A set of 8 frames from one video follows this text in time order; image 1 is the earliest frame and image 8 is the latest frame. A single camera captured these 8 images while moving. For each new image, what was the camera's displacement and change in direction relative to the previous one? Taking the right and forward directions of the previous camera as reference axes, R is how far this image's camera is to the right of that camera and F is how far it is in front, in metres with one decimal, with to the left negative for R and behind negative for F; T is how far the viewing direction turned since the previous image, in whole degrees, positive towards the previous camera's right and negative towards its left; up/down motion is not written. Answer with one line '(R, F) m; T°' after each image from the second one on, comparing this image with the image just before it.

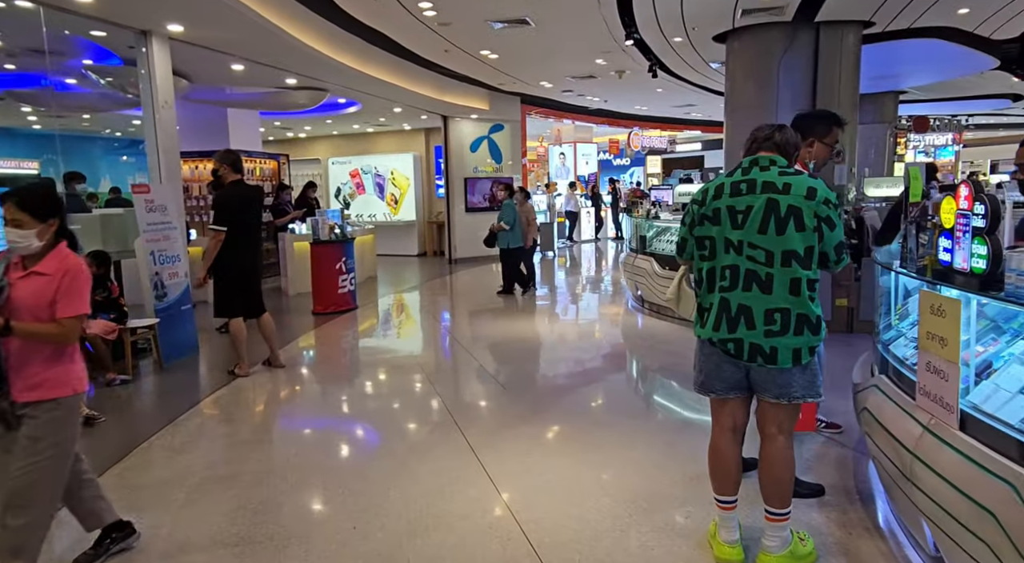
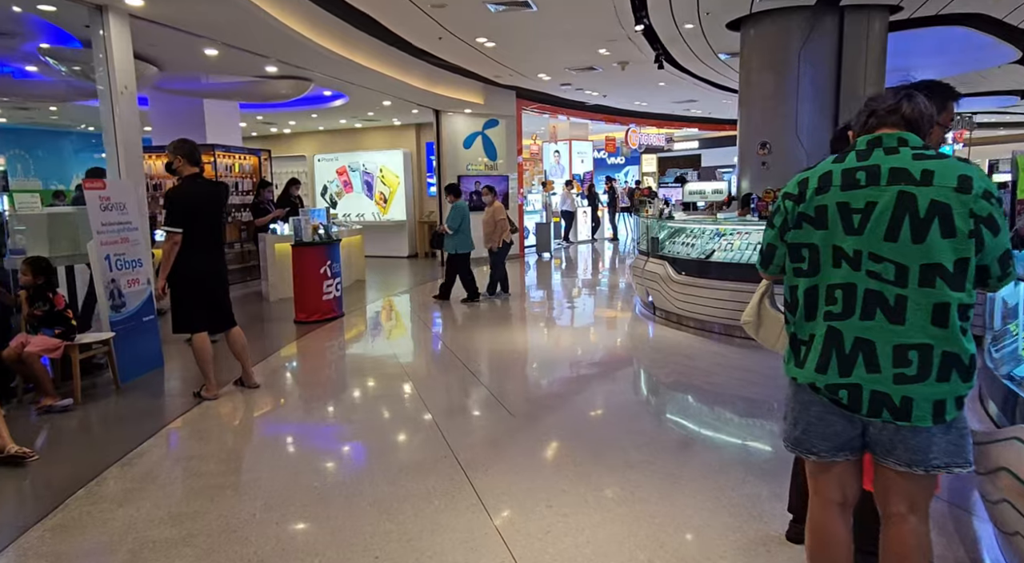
(-0.1, +0.6) m; +1°
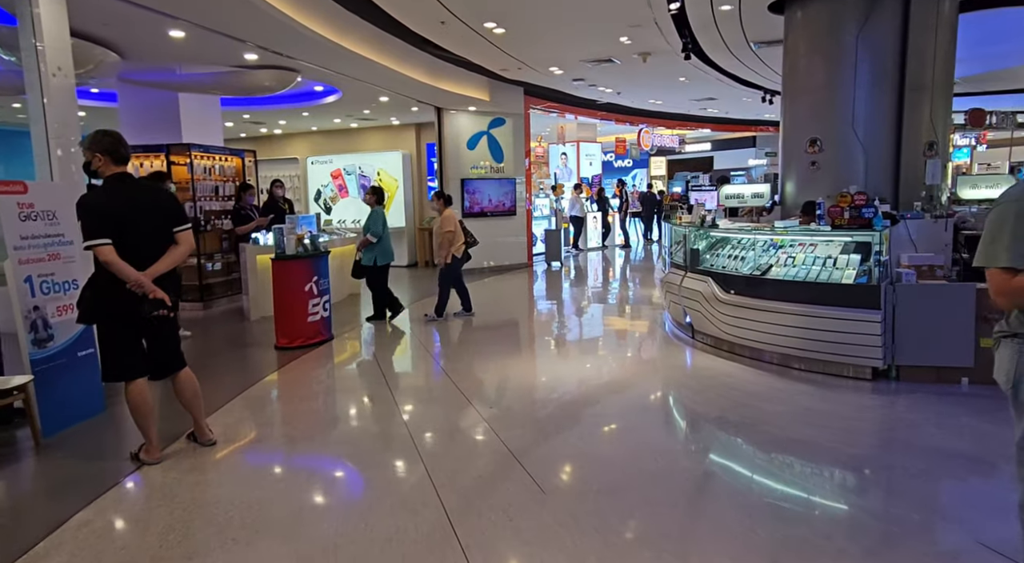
(-0.1, +1.0) m; 0°
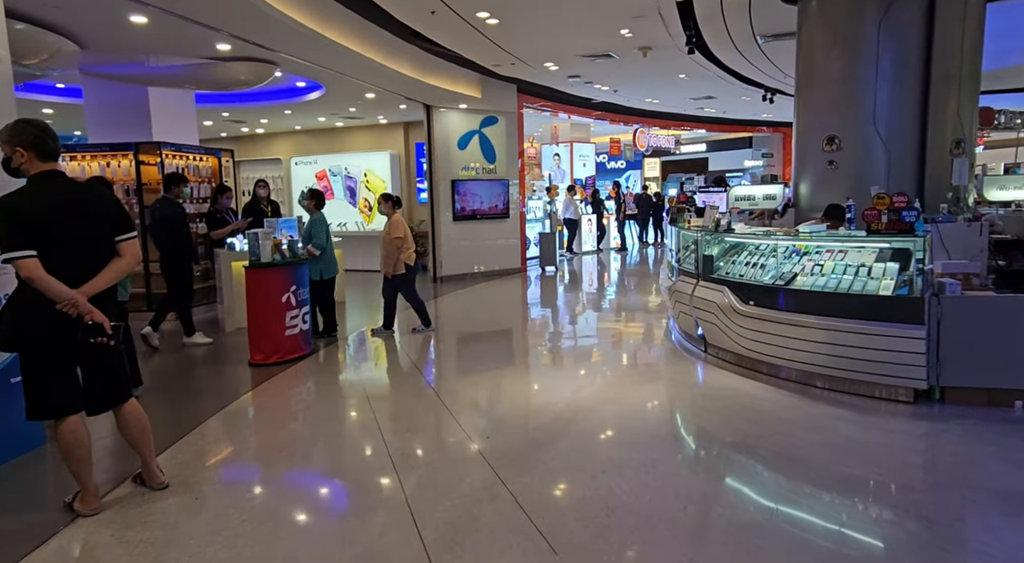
(-0.1, +0.5) m; +1°
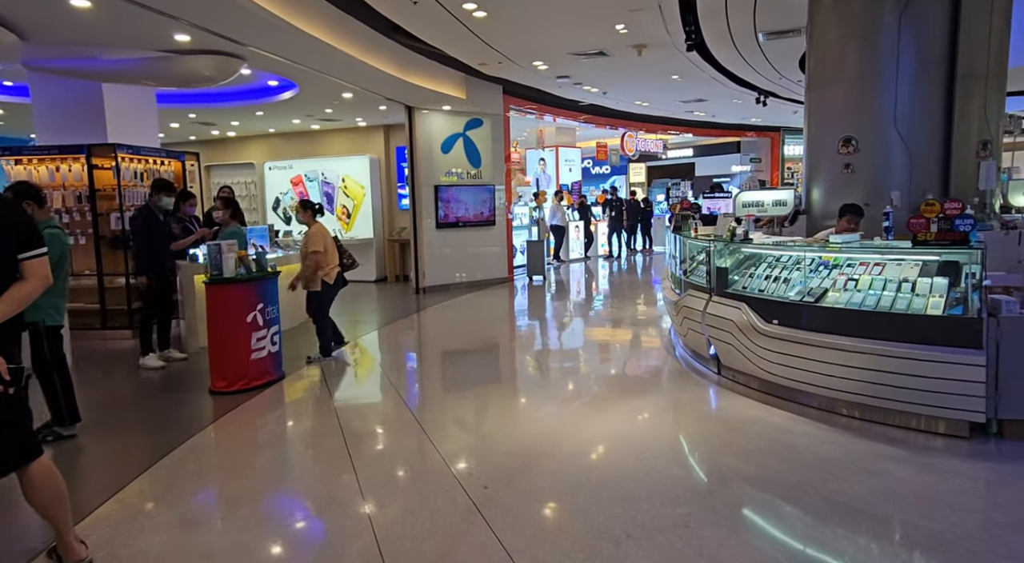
(-0.1, +0.5) m; +2°
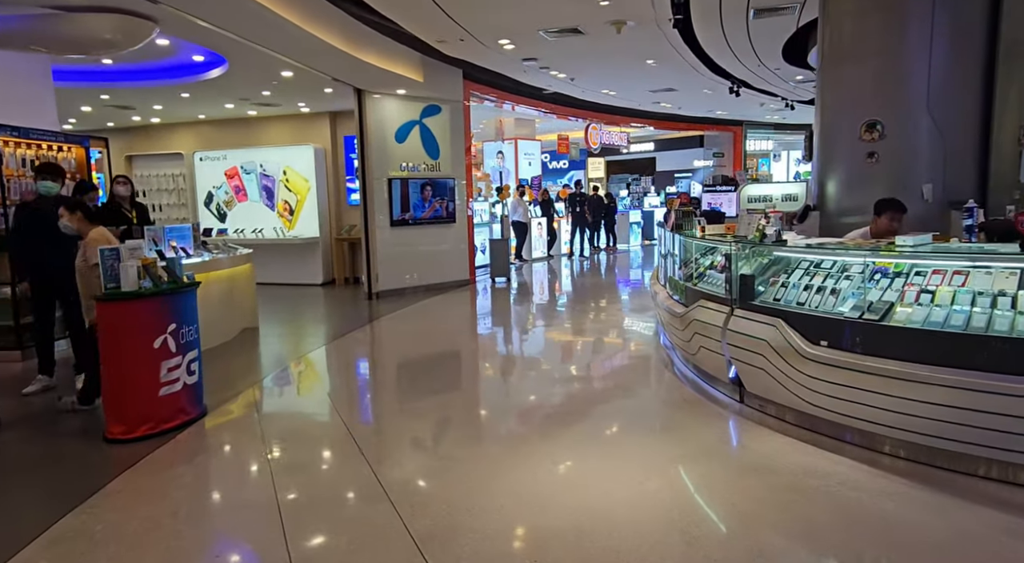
(-0.2, +0.9) m; +4°
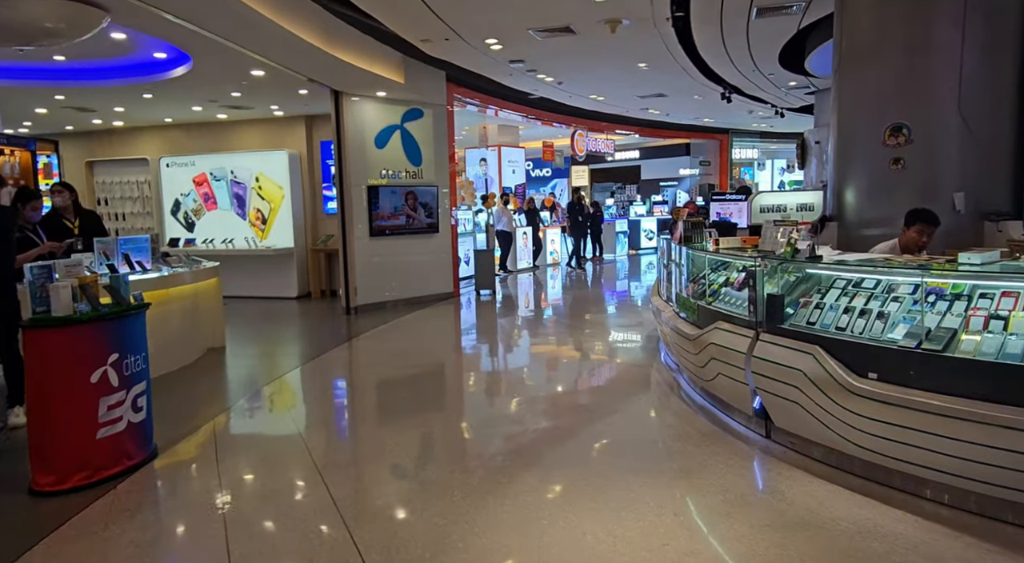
(-0.1, +0.5) m; +2°
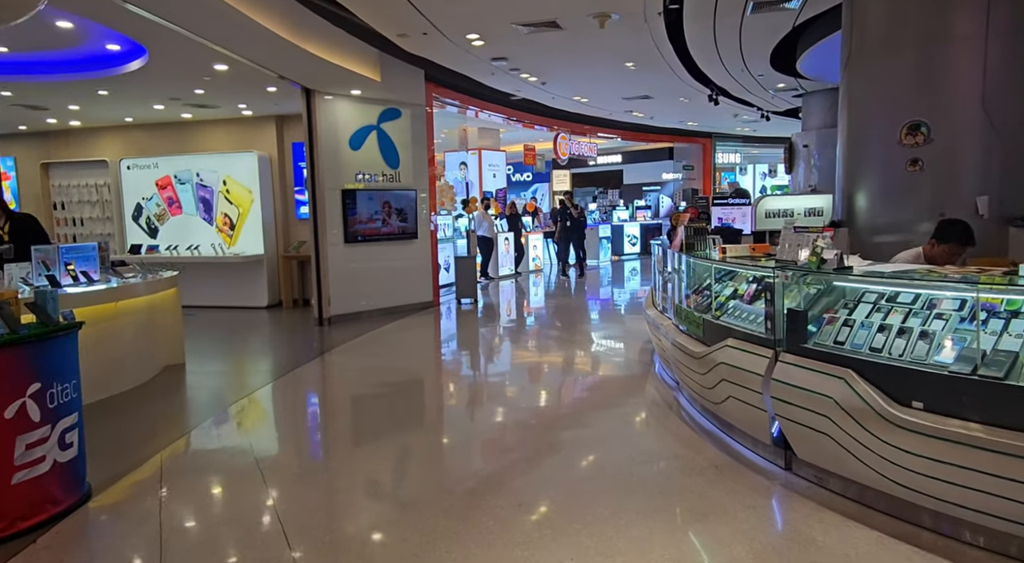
(0.0, +0.4) m; +2°
